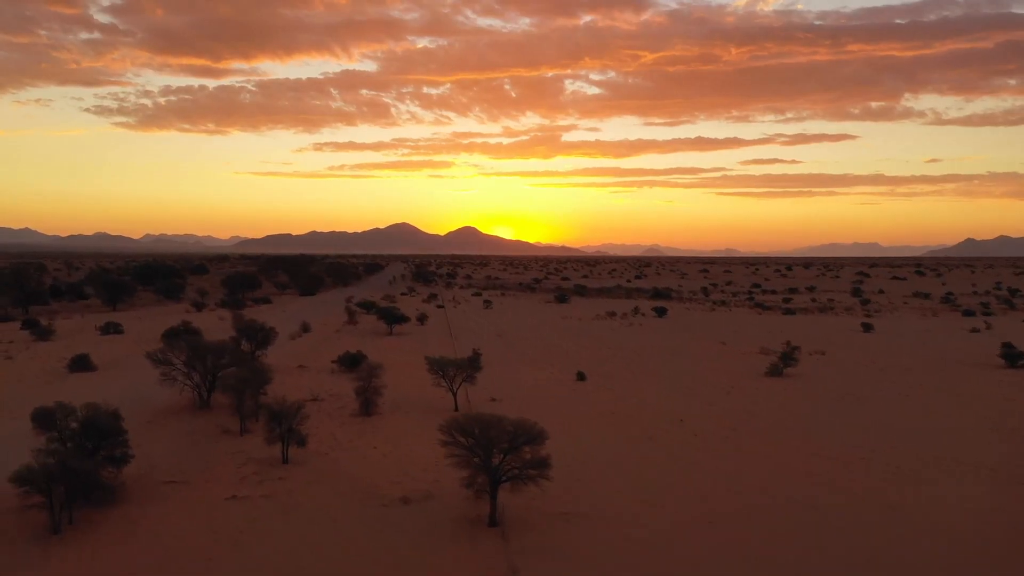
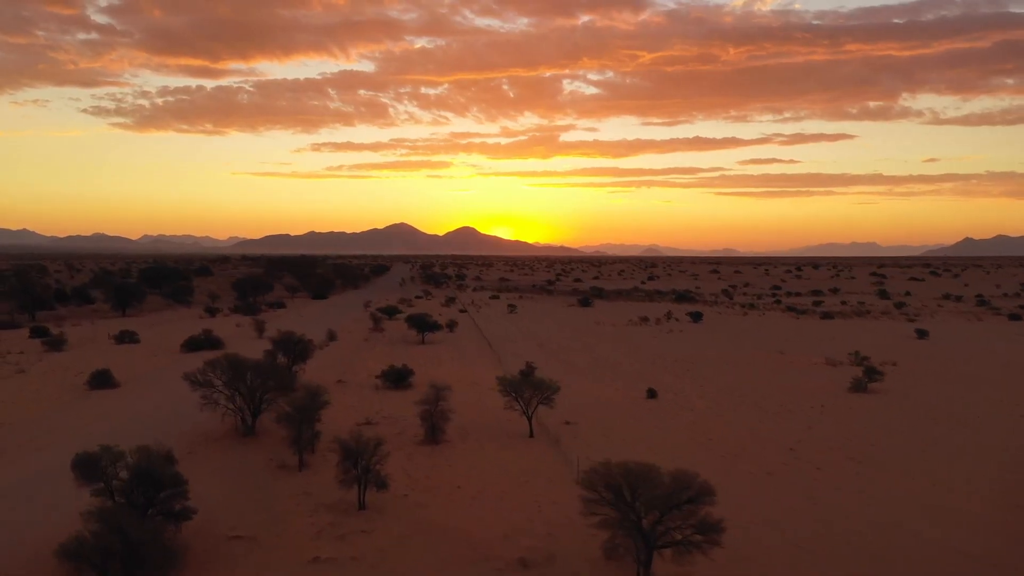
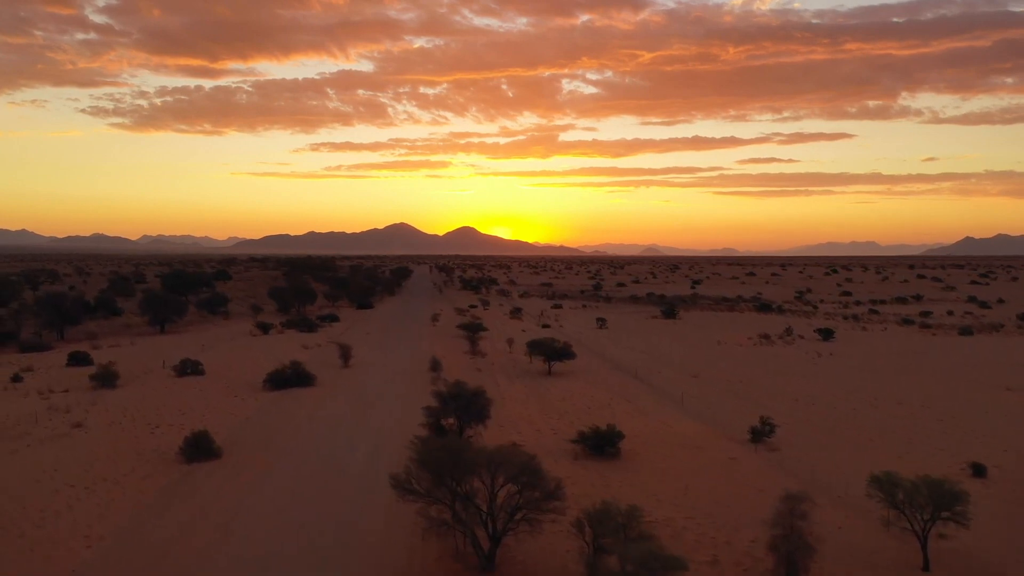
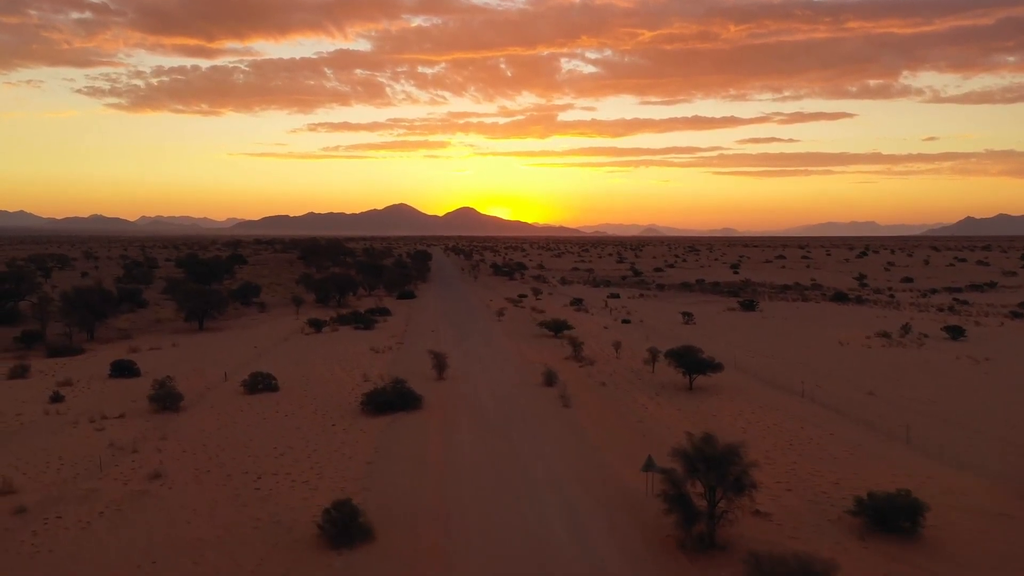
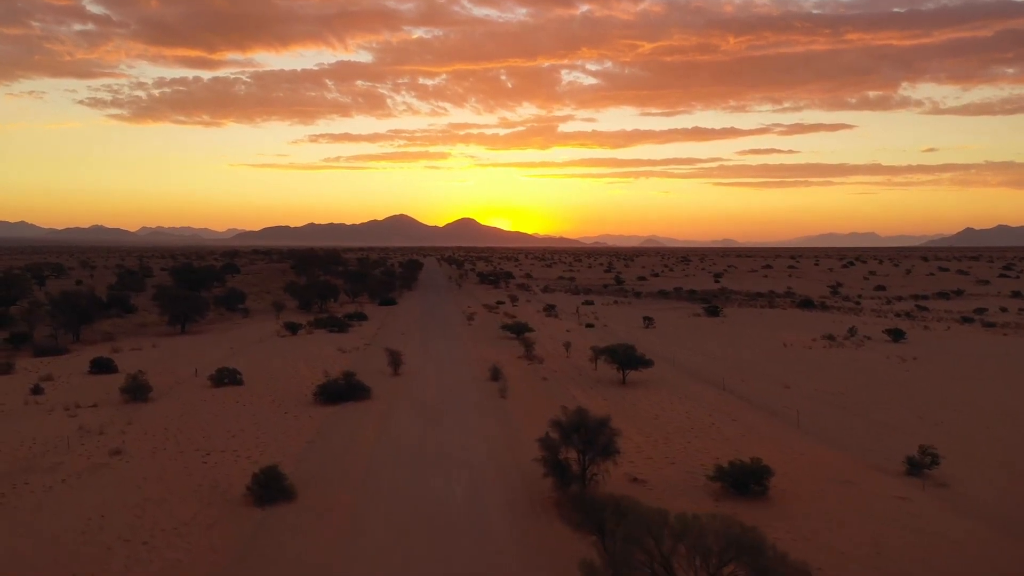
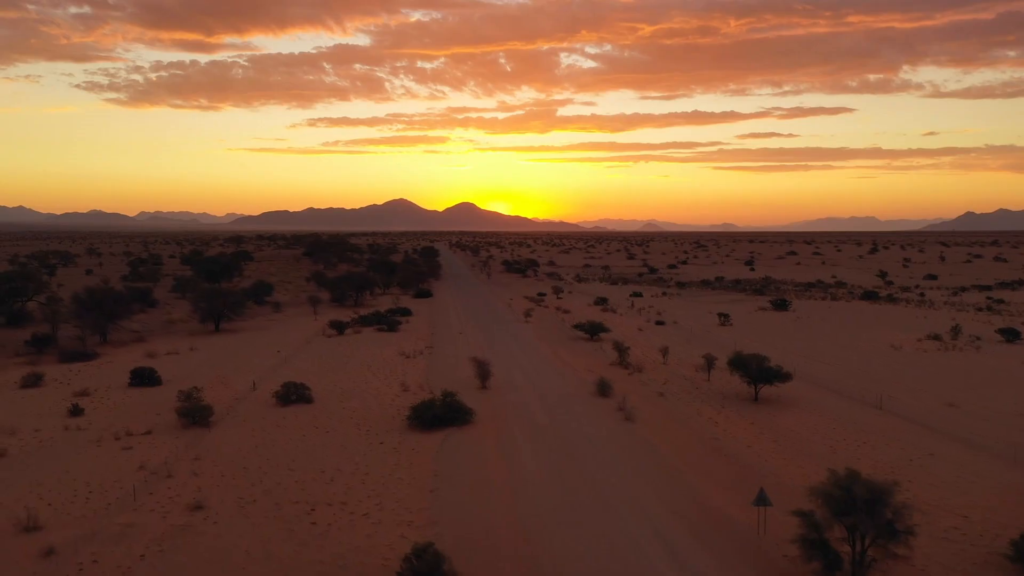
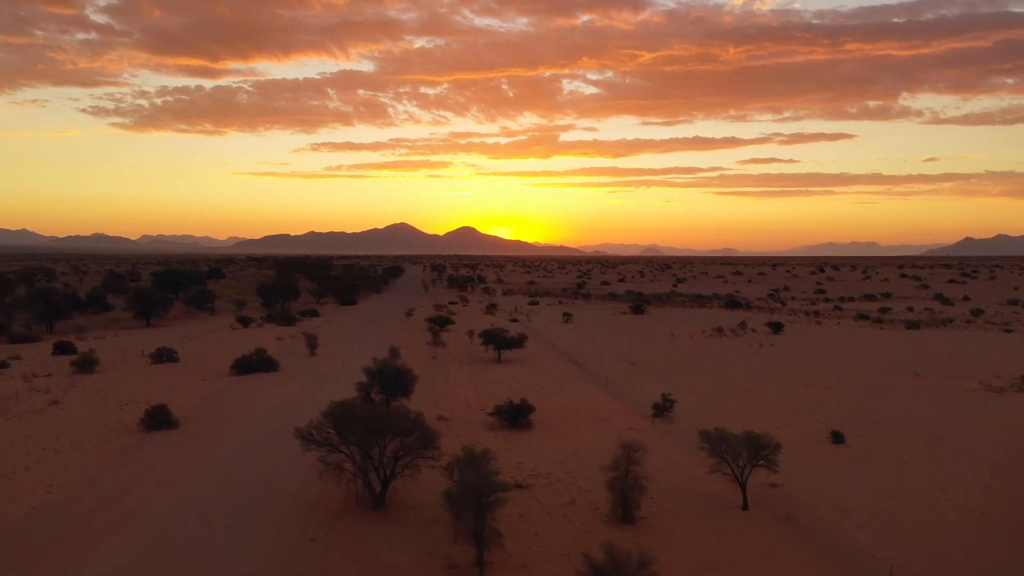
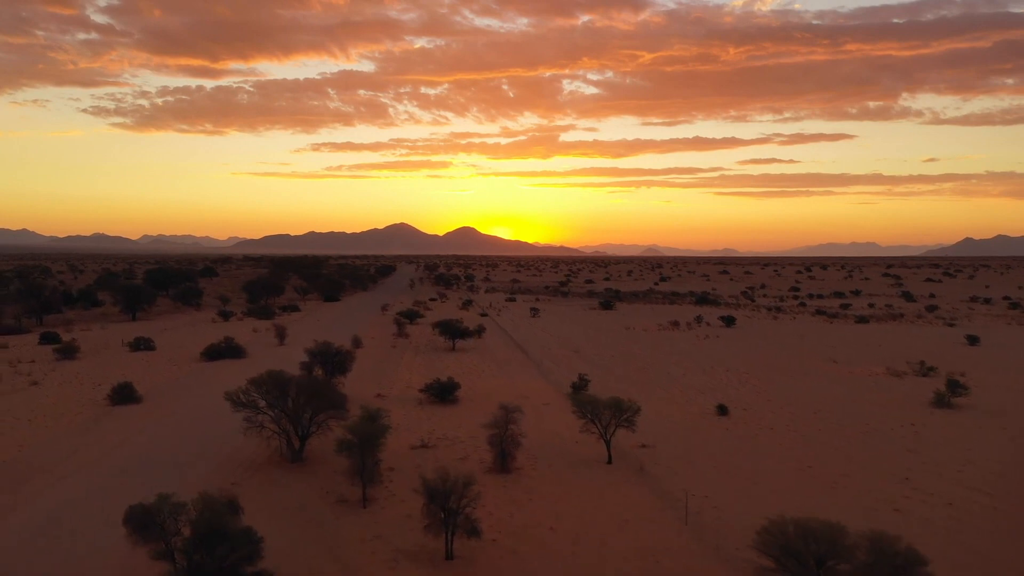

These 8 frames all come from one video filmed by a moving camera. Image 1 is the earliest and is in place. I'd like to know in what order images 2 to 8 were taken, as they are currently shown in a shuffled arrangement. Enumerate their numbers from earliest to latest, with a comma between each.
2, 8, 7, 3, 5, 4, 6
